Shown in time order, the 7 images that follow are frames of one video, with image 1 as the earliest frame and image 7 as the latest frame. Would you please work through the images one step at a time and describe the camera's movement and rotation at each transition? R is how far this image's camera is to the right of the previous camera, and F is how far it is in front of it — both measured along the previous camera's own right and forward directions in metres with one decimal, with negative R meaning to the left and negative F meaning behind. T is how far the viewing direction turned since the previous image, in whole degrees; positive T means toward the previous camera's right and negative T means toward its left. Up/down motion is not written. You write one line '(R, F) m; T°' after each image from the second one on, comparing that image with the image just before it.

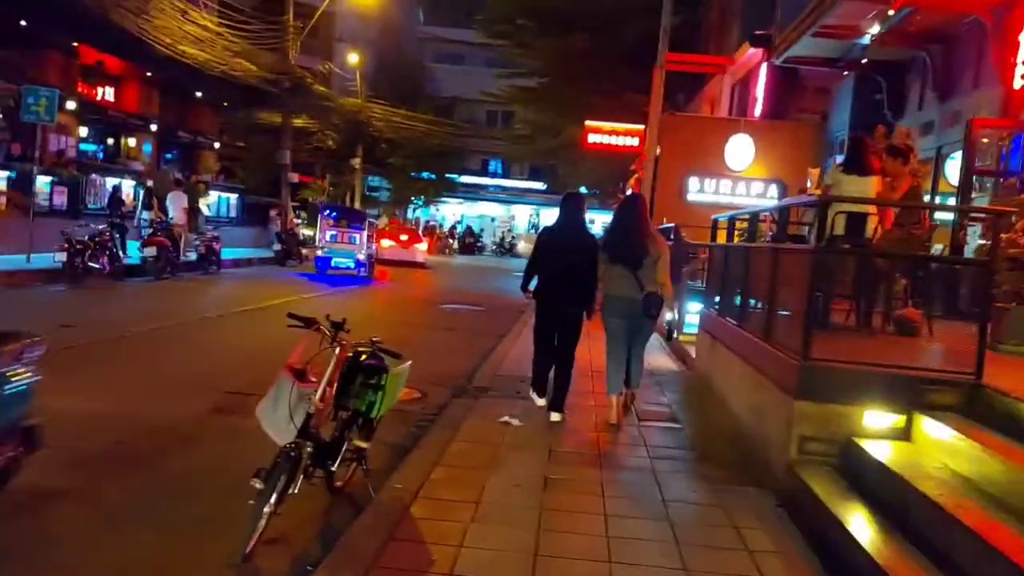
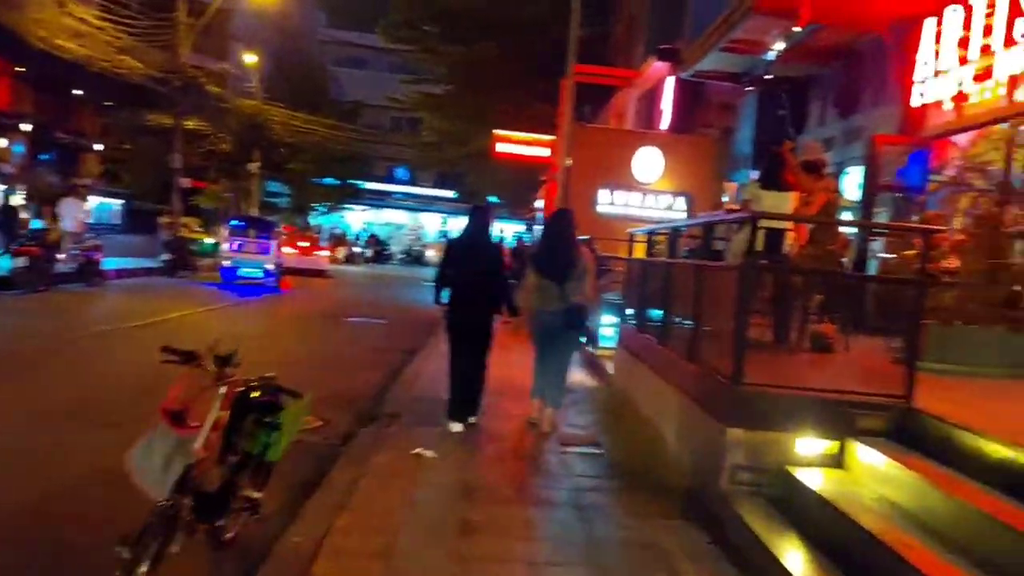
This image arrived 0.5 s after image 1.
(-0.1, +0.5) m; +6°
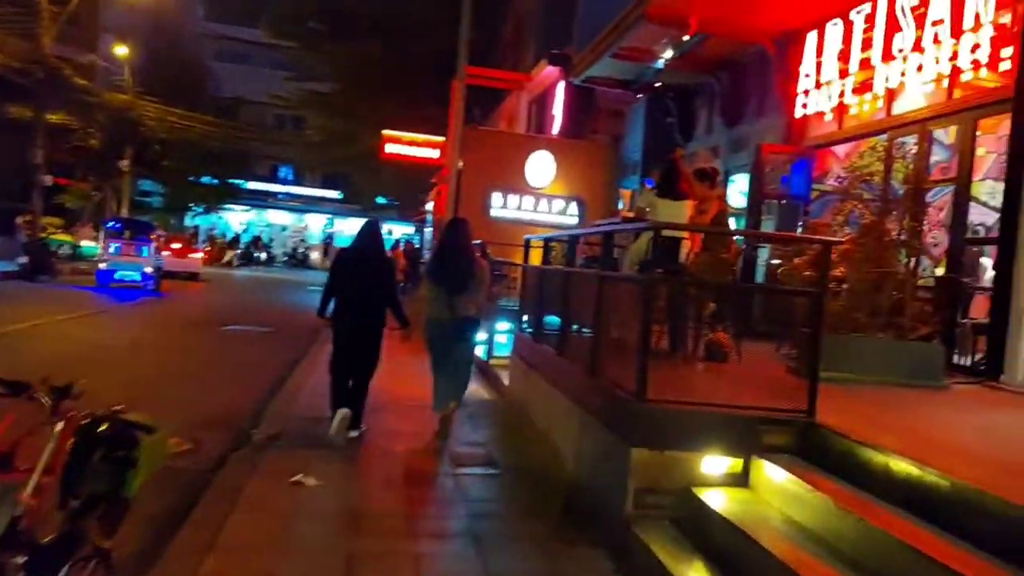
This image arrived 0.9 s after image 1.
(0.0, +0.4) m; +7°
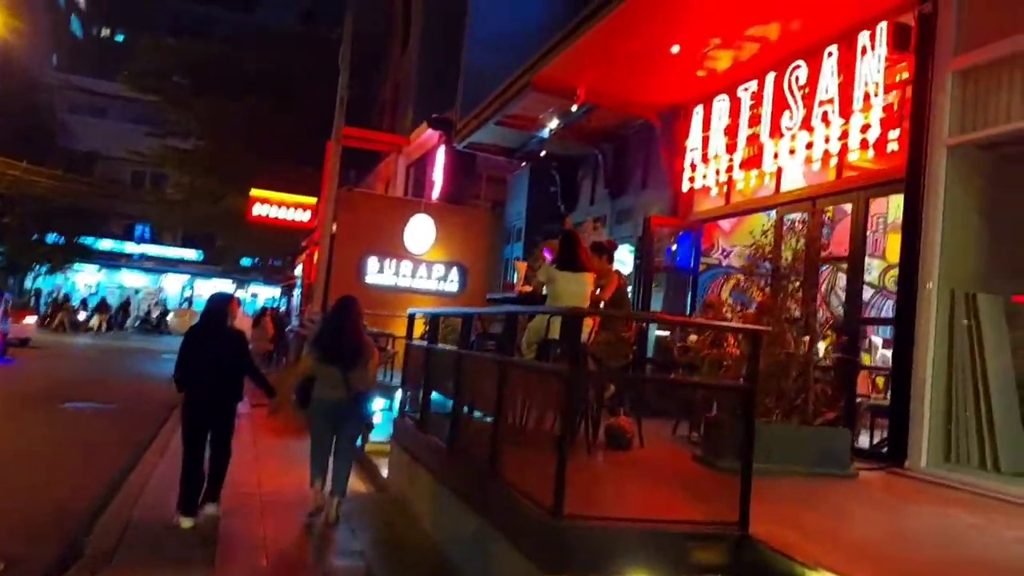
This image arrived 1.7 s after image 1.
(-0.1, +0.7) m; +9°
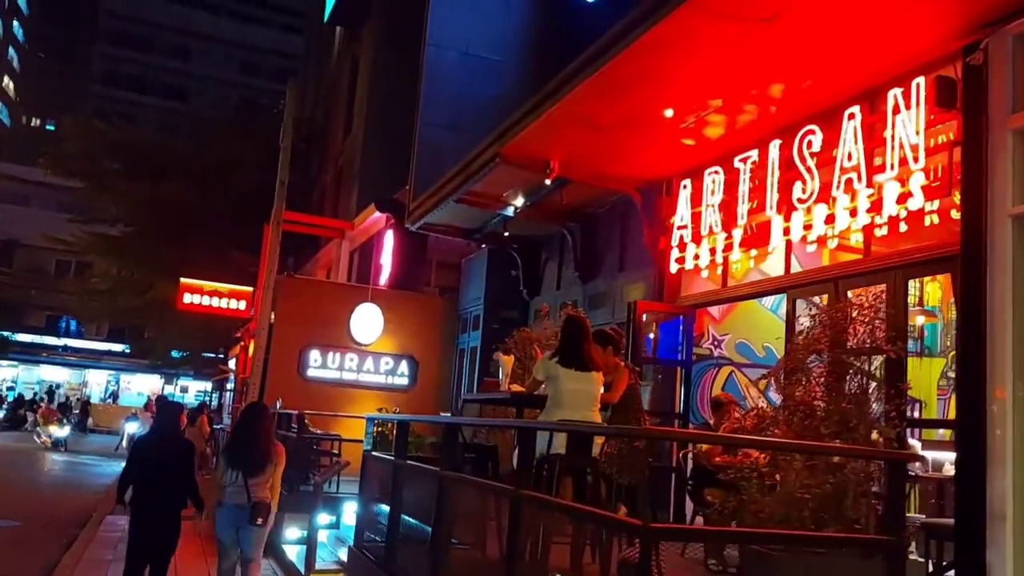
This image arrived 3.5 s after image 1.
(-0.4, +1.4) m; +4°
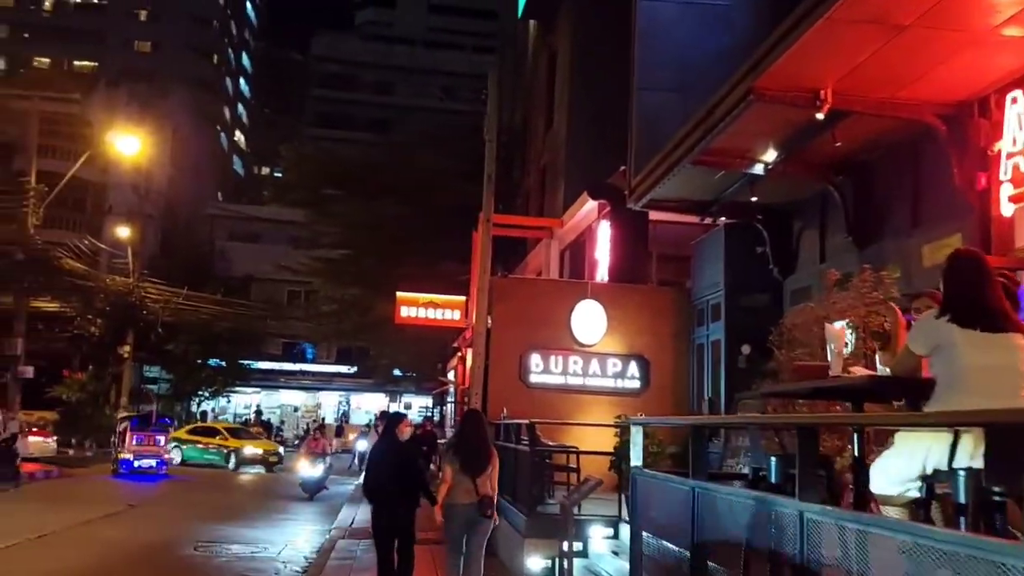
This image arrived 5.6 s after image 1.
(-0.7, +1.8) m; -14°
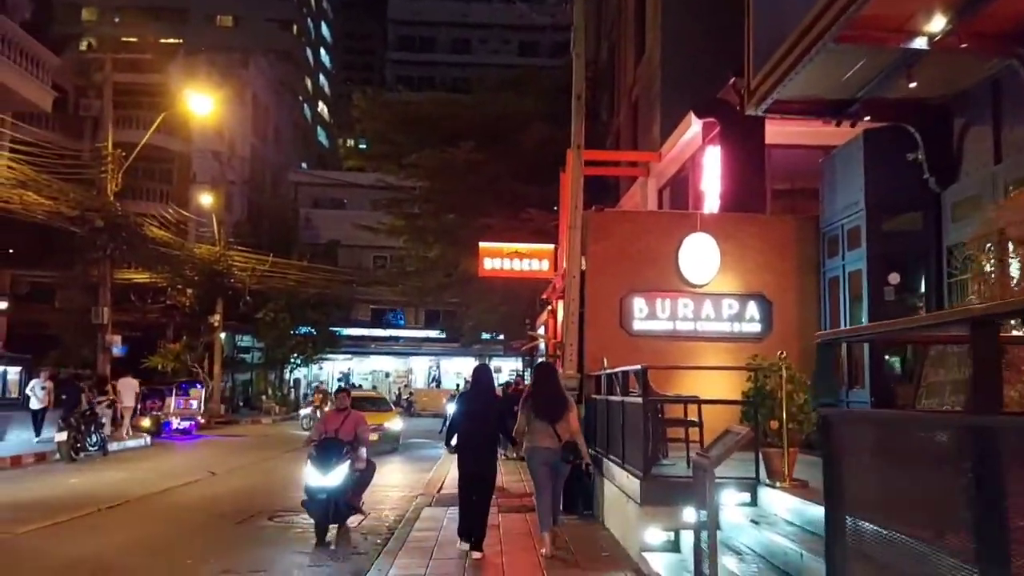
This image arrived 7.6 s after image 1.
(-0.2, +1.7) m; -6°
